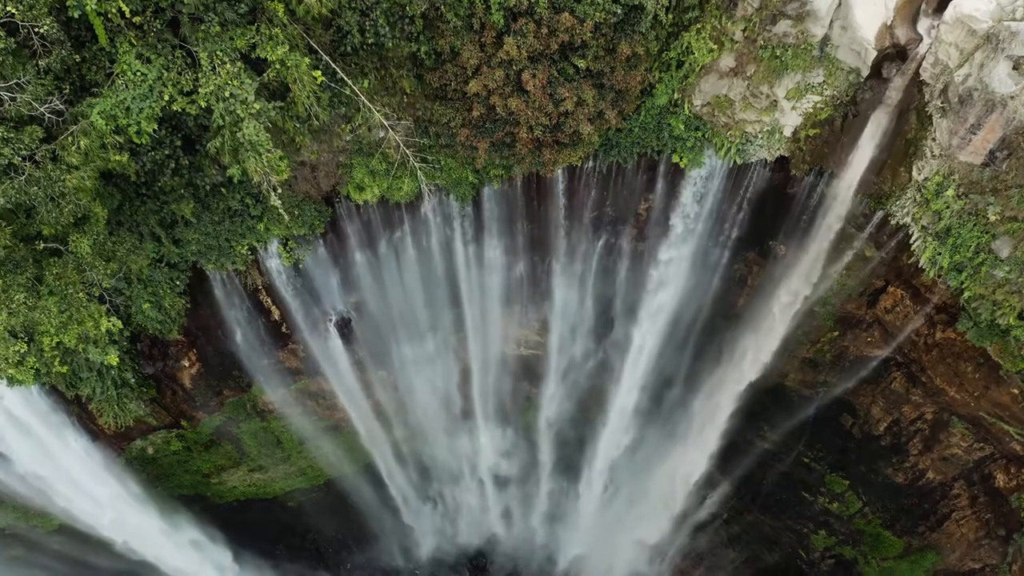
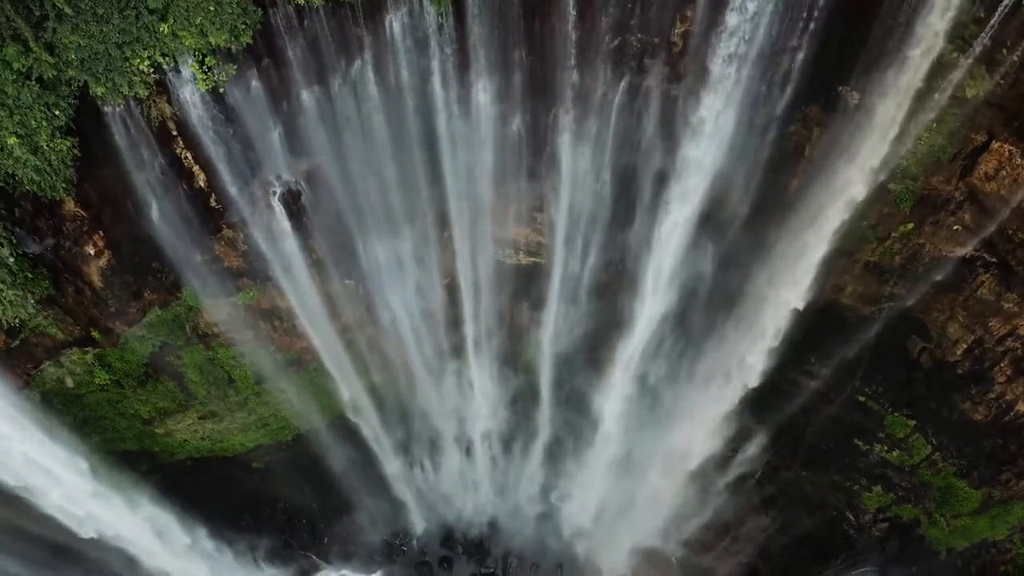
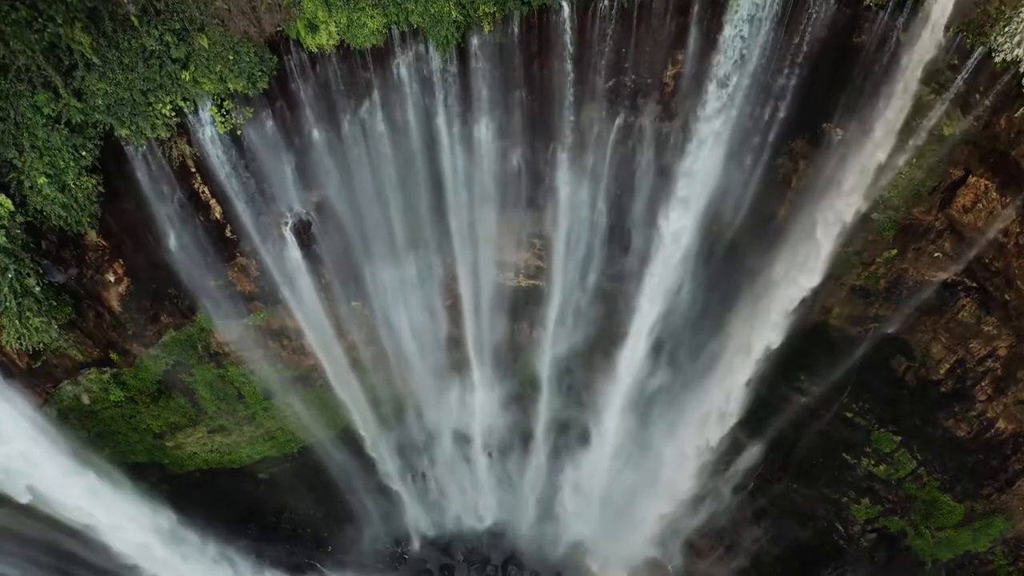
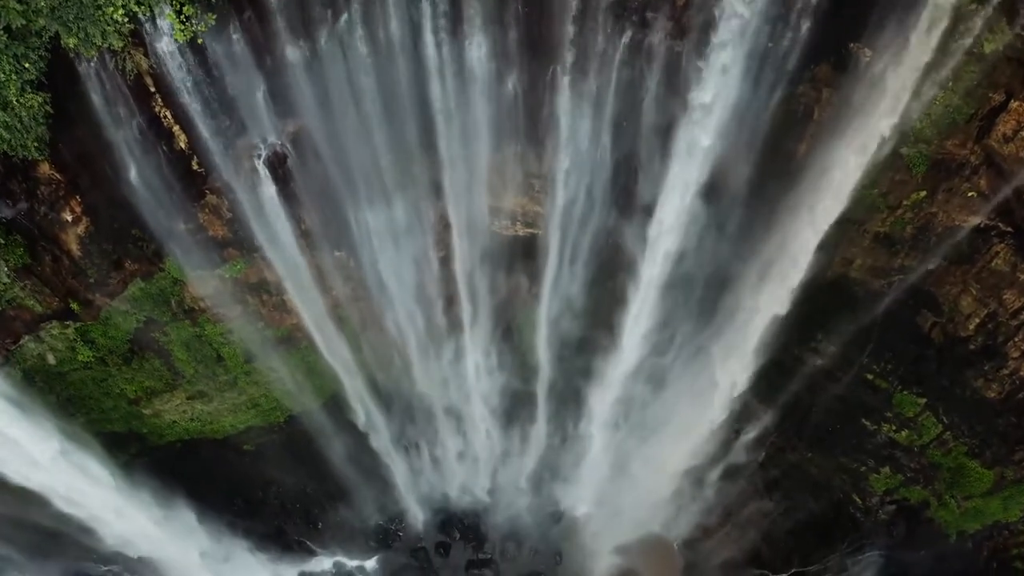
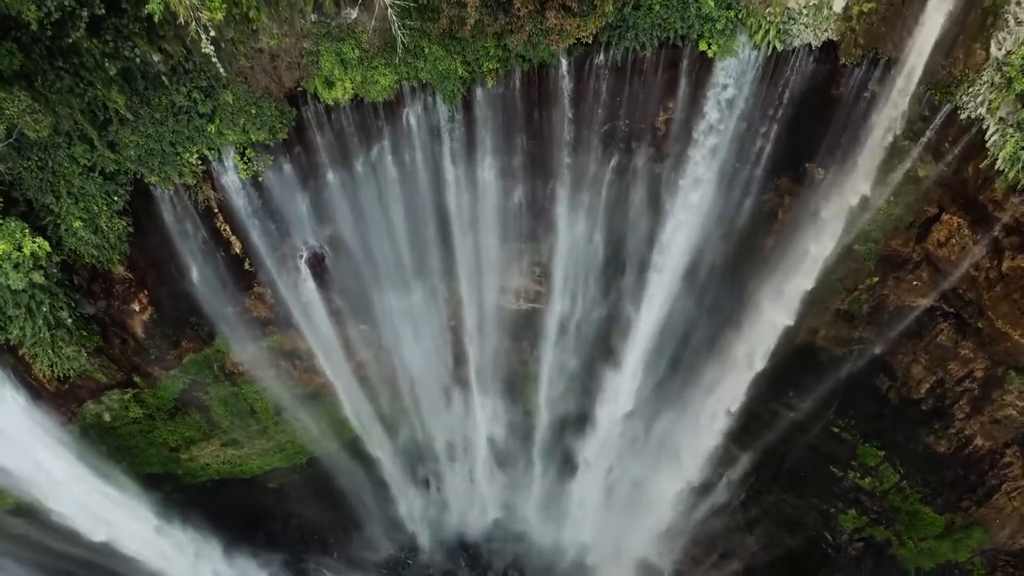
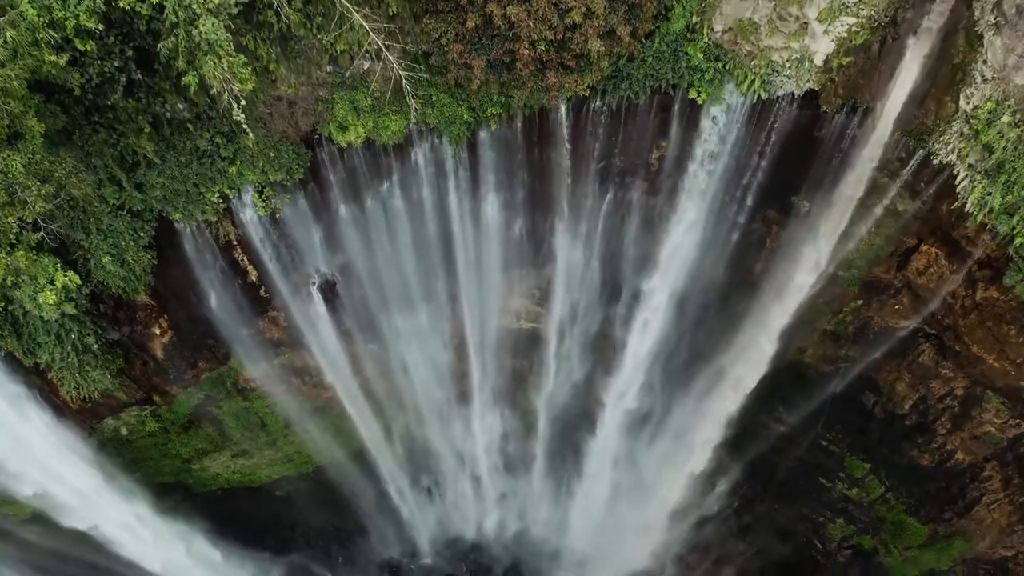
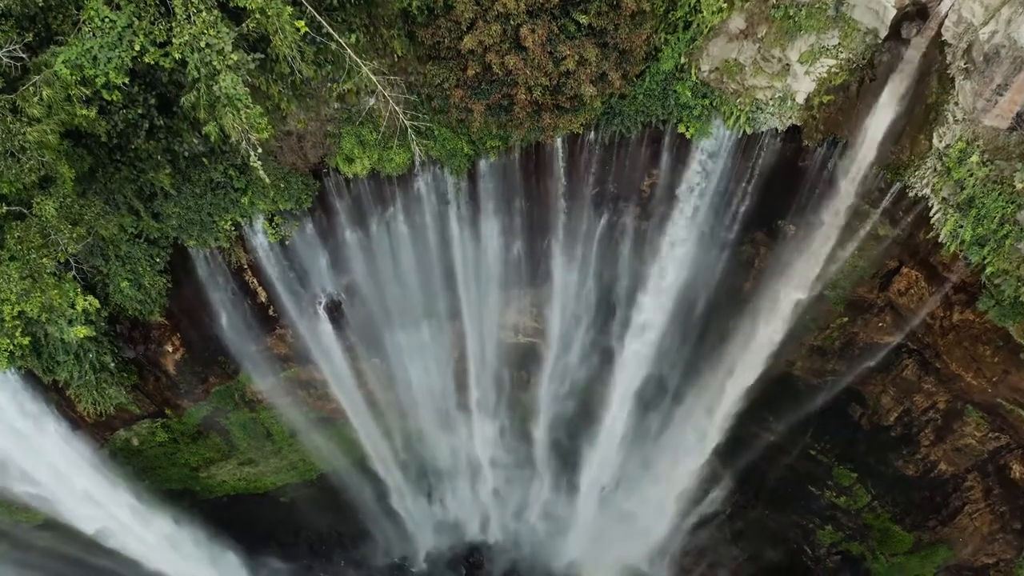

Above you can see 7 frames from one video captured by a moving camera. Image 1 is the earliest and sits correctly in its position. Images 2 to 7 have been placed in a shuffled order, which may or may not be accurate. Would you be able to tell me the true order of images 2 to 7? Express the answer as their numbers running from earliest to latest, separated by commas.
7, 6, 5, 3, 2, 4
